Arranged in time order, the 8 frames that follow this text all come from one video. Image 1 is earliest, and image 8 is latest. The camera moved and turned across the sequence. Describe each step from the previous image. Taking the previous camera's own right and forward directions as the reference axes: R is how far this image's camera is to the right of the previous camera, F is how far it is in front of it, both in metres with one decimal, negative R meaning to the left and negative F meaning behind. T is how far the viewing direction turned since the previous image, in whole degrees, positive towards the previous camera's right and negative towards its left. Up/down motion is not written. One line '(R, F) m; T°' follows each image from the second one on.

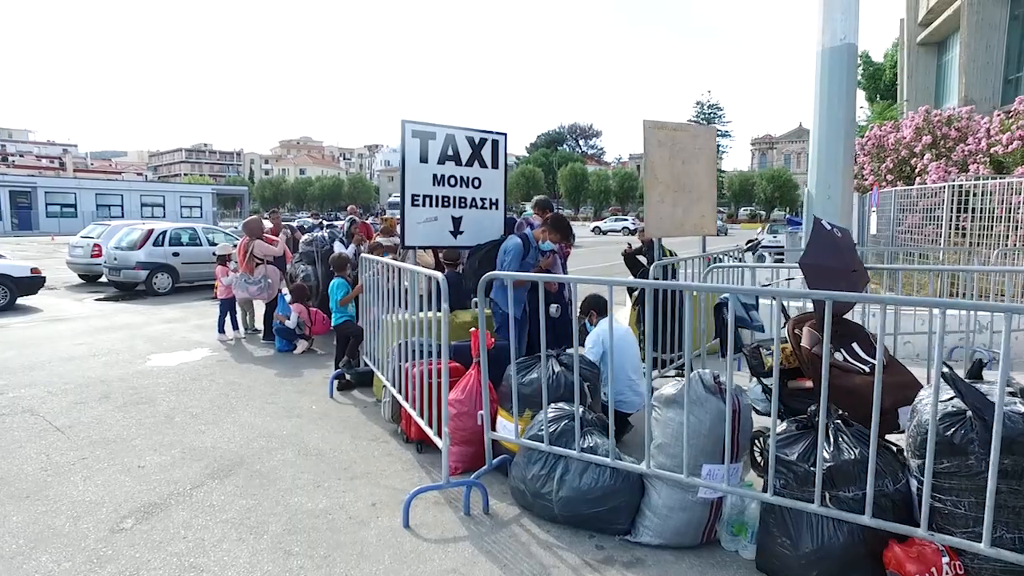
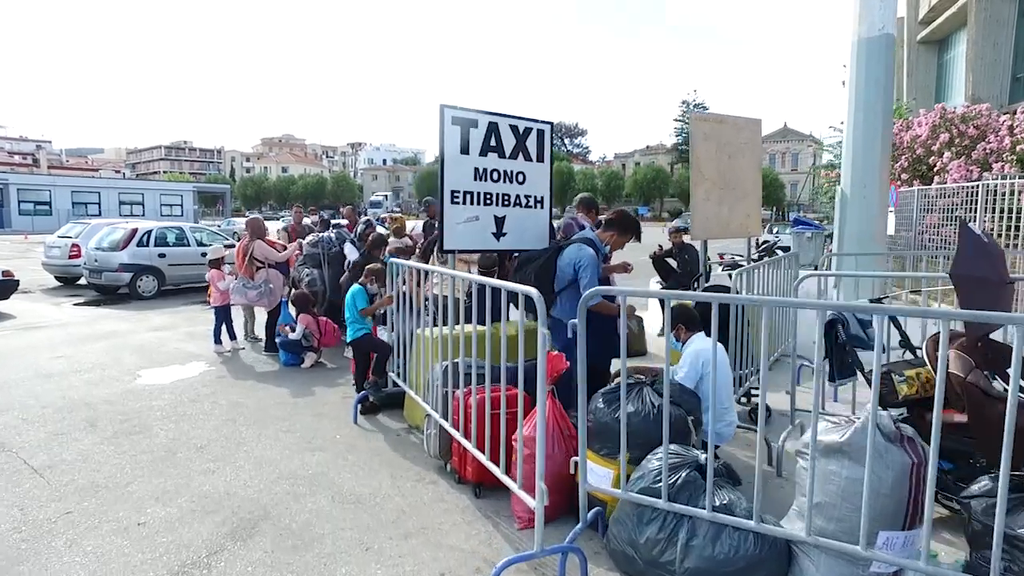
(-0.5, +0.7) m; +2°
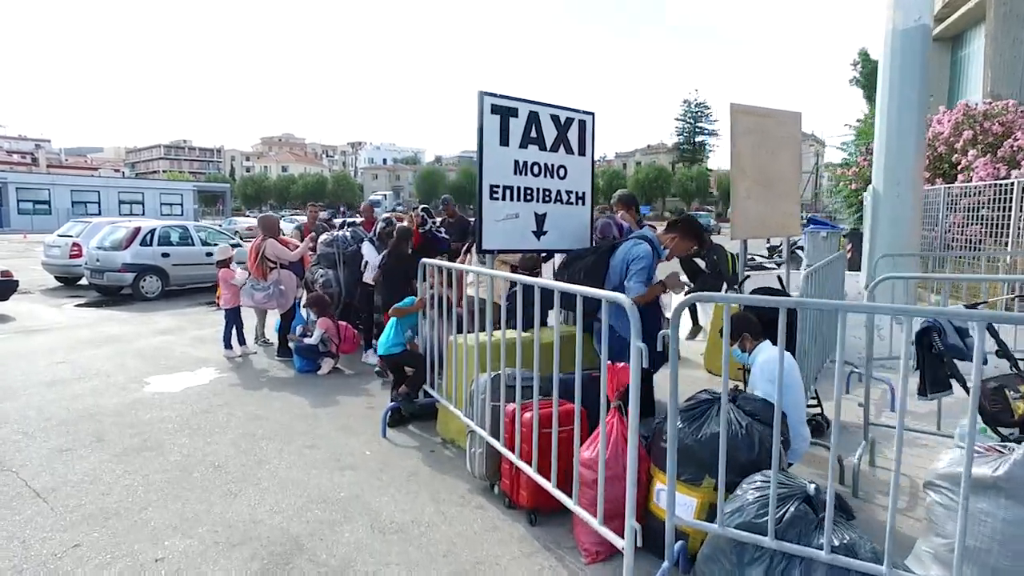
(-0.3, +0.4) m; 0°
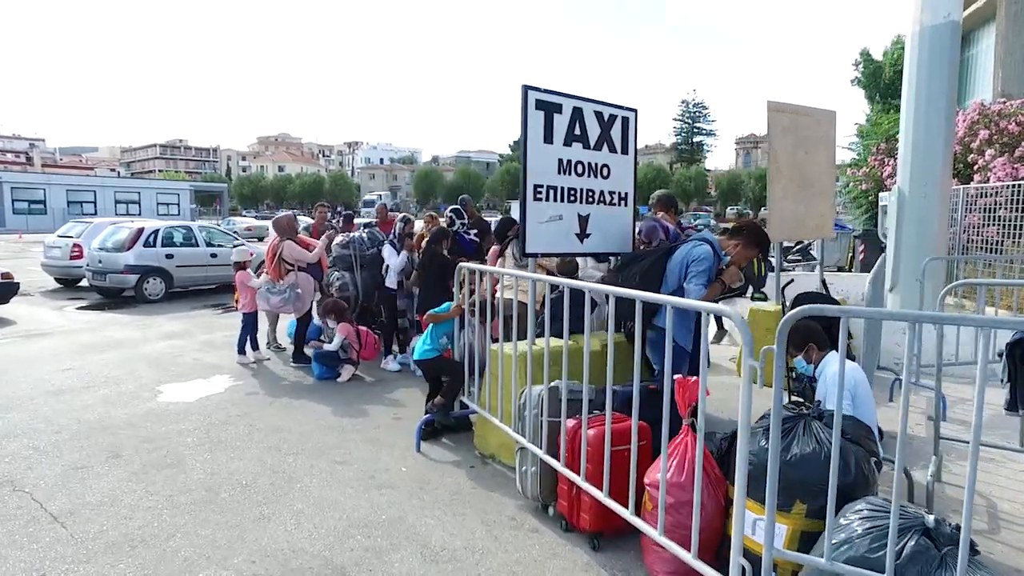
(-0.3, +0.3) m; 0°
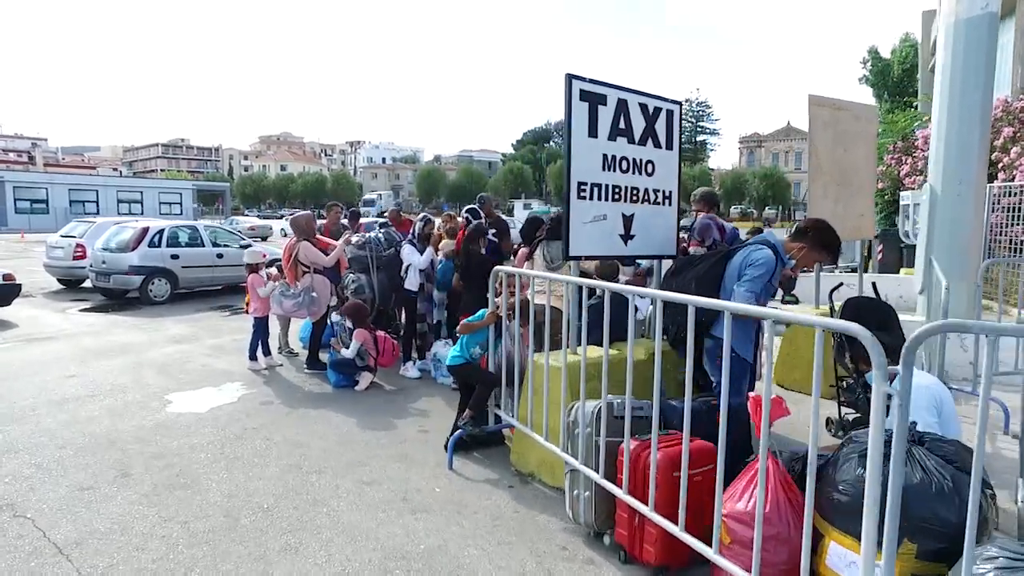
(-0.2, +0.3) m; 0°
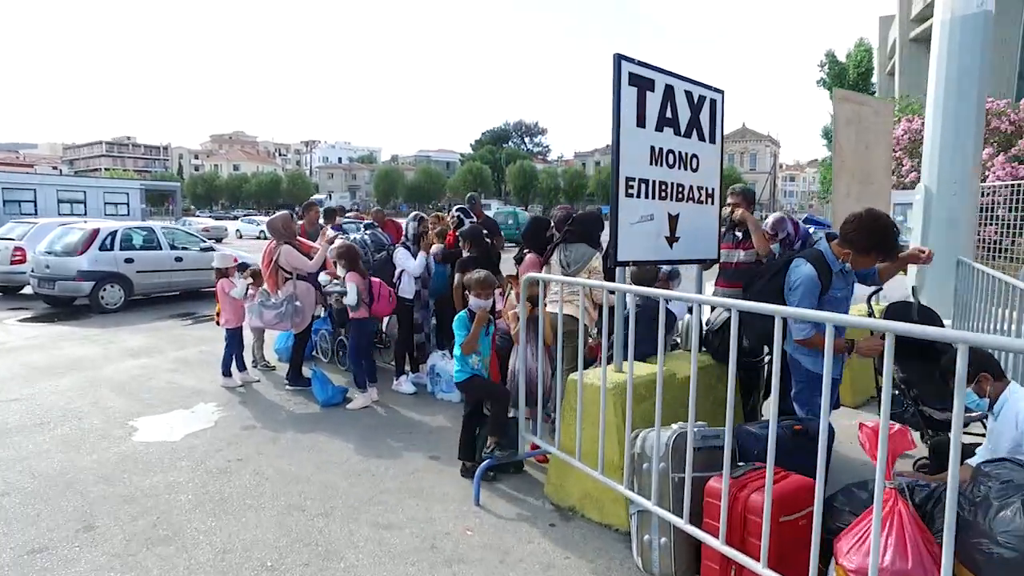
(-0.4, +0.5) m; +4°
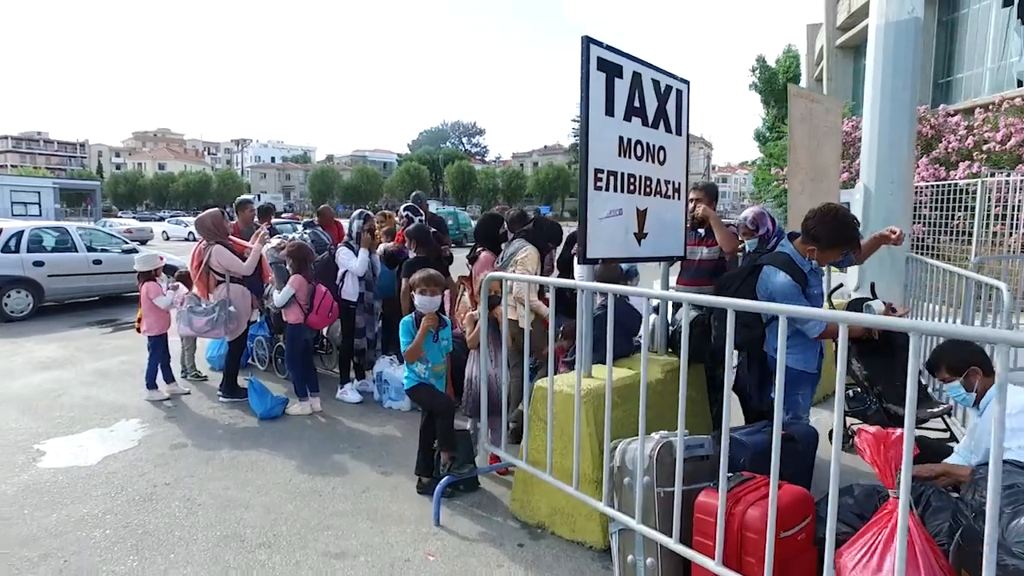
(-0.1, +0.3) m; +5°
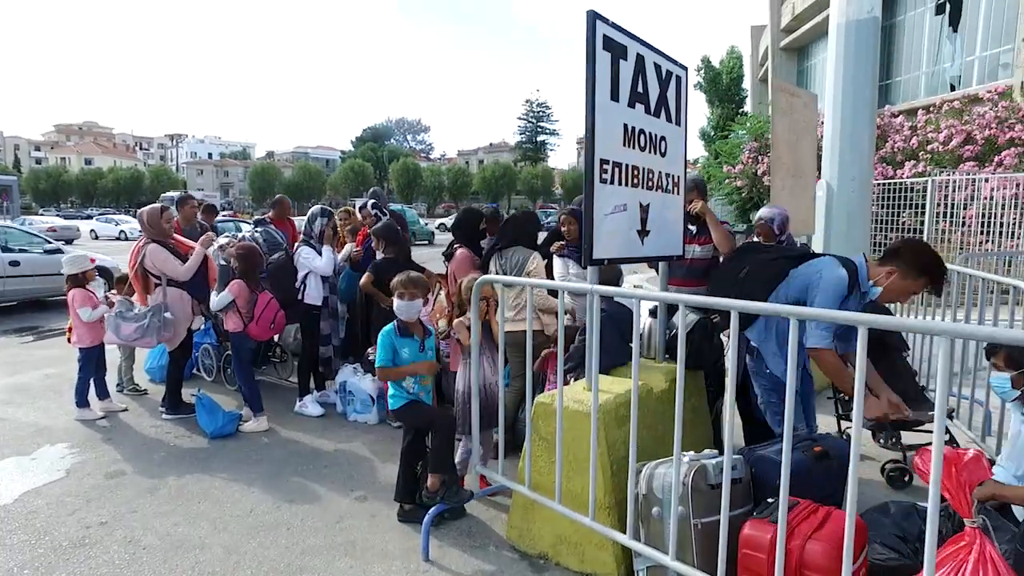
(-0.2, +0.4) m; +5°
